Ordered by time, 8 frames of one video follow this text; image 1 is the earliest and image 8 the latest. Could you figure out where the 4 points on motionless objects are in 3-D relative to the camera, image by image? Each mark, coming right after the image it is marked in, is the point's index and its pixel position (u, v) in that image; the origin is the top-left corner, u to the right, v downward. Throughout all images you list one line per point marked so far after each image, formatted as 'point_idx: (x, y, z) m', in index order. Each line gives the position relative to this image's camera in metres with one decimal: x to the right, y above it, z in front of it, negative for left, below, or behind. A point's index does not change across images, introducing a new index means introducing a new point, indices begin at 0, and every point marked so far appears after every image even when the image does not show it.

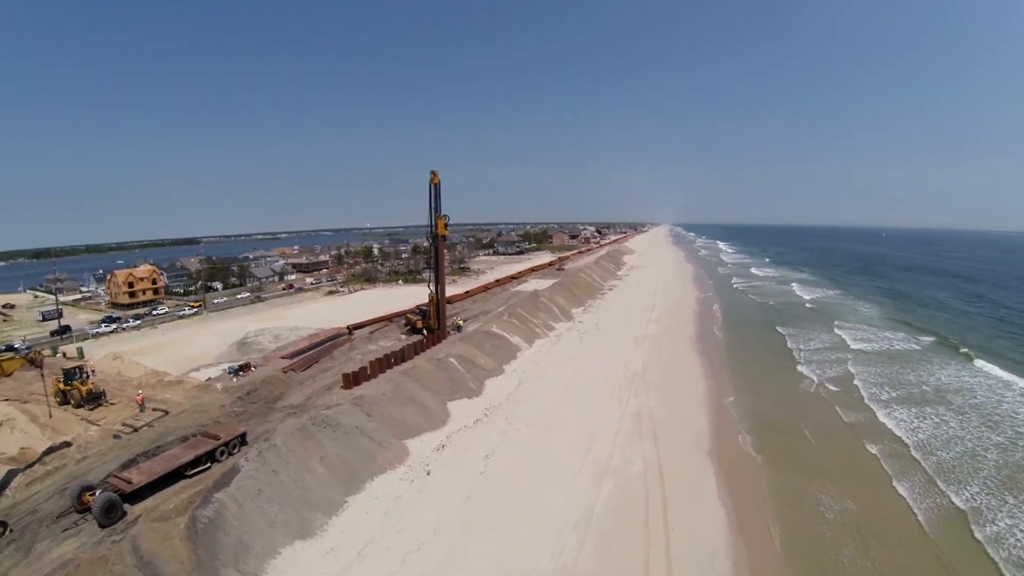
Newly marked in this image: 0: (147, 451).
0: (-6.9, -3.1, +9.2) m
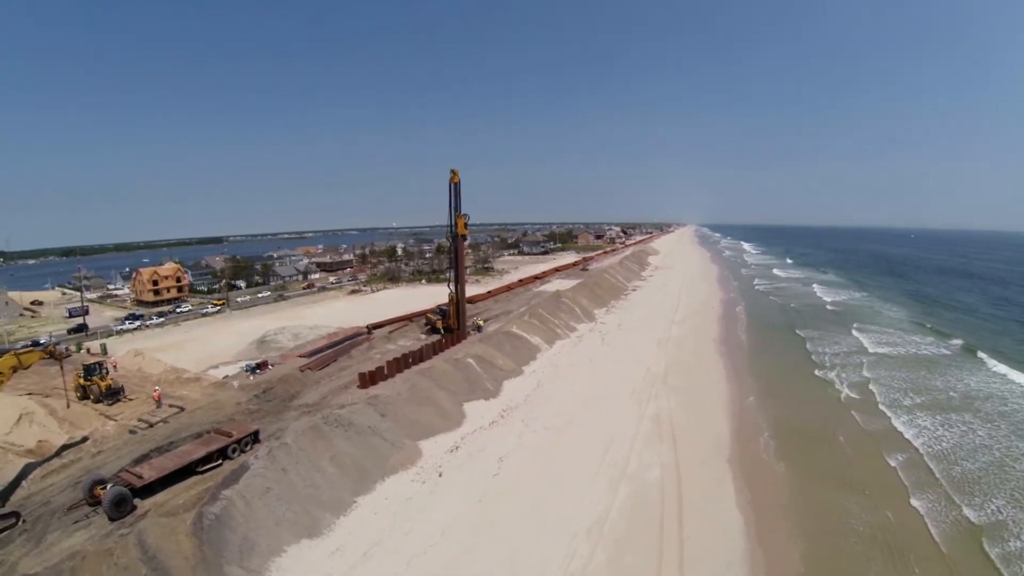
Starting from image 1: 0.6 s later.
0: (-6.8, -3.0, +9.3) m
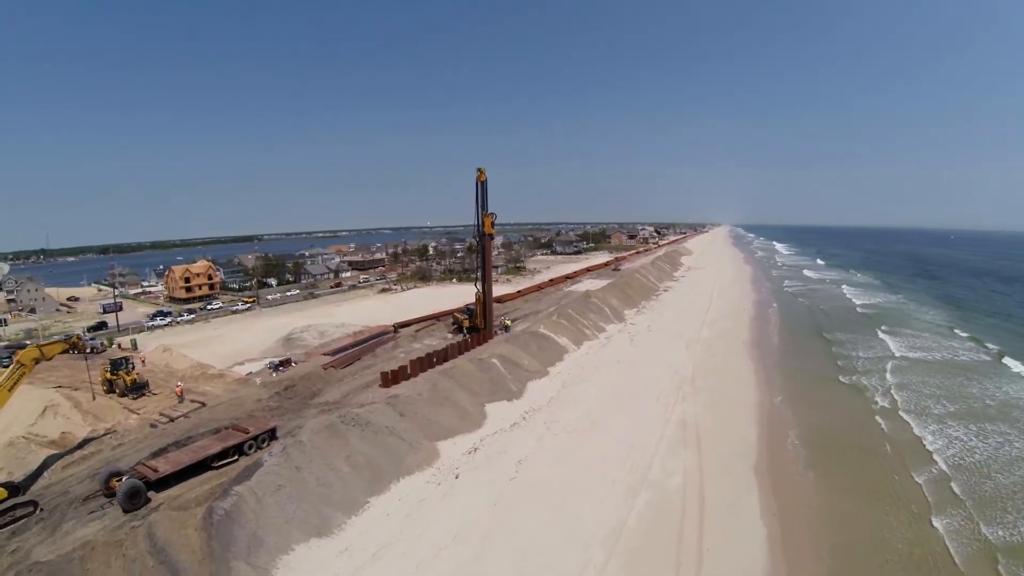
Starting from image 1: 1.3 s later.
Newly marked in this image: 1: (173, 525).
0: (-6.5, -3.0, +9.4) m
1: (-5.3, -3.7, +7.6) m
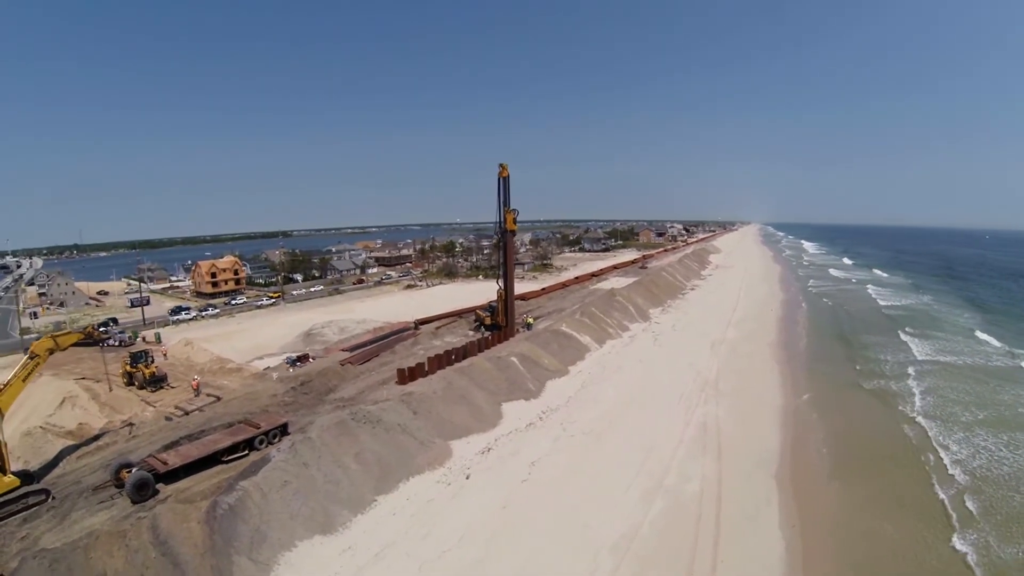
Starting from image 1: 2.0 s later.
0: (-6.4, -2.9, +9.6) m
1: (-5.3, -3.6, +7.7) m
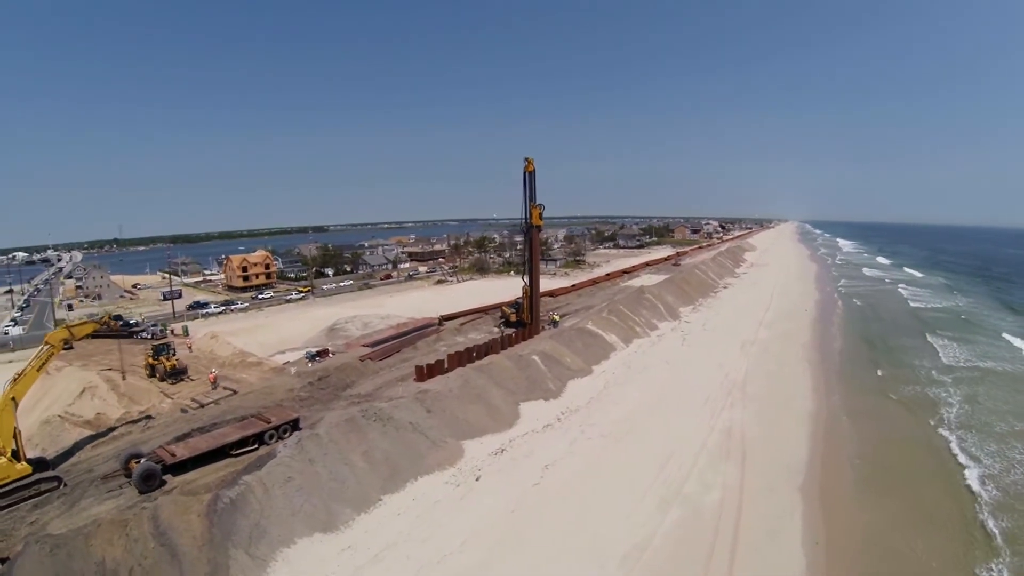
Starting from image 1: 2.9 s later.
0: (-6.3, -2.8, +9.8) m
1: (-5.4, -3.6, +7.8) m
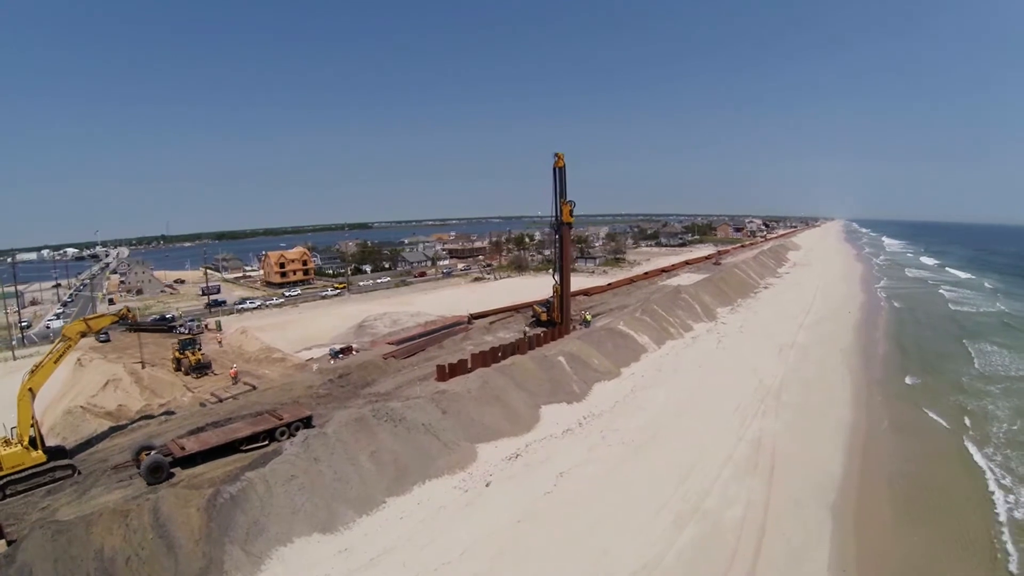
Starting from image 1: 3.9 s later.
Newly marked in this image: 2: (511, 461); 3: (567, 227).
0: (-6.2, -2.8, +10.1) m
1: (-5.5, -3.6, +8.0) m
2: (0.0, -4.5, +12.6) m
3: (+2.3, +2.5, +19.9) m
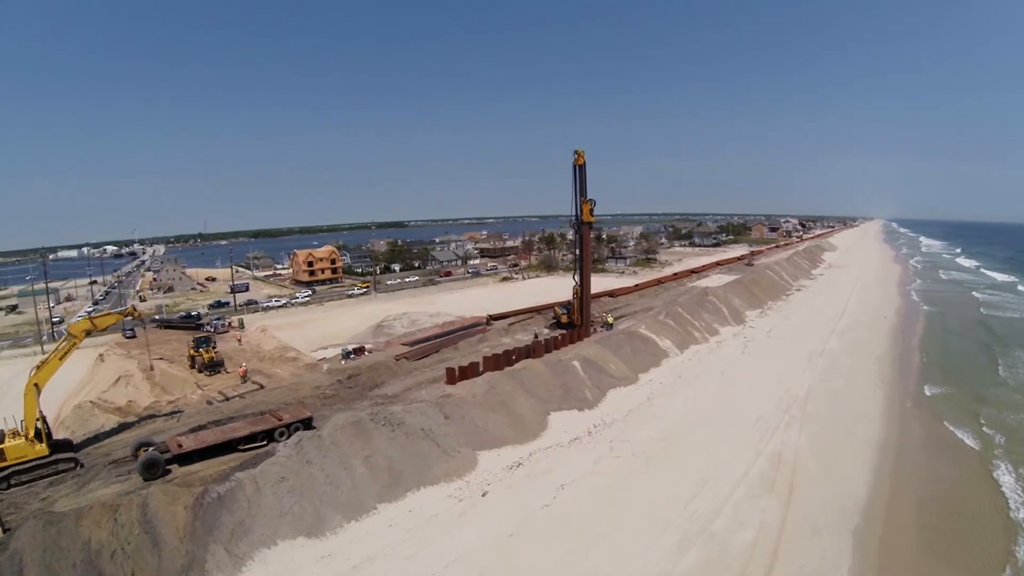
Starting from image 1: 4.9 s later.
0: (-6.3, -2.9, +10.5) m
1: (-5.9, -3.7, +8.3) m
2: (0.0, -4.7, +12.4) m
3: (+3.1, +2.3, +19.4) m
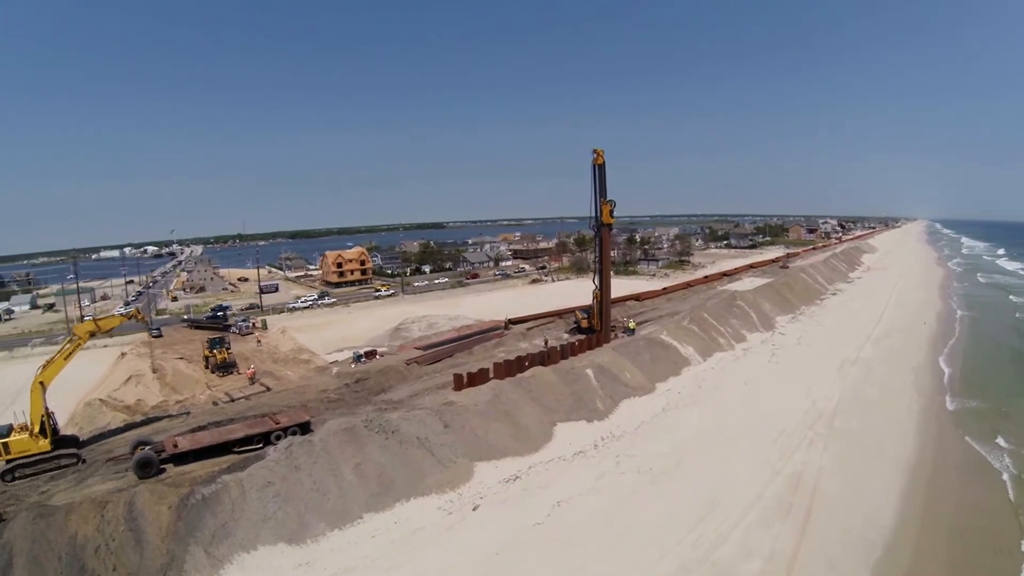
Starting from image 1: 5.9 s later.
0: (-6.6, -3.0, +10.8) m
1: (-6.3, -3.8, +8.7) m
2: (-0.1, -4.9, +12.1) m
3: (+3.9, +2.0, +18.6) m
